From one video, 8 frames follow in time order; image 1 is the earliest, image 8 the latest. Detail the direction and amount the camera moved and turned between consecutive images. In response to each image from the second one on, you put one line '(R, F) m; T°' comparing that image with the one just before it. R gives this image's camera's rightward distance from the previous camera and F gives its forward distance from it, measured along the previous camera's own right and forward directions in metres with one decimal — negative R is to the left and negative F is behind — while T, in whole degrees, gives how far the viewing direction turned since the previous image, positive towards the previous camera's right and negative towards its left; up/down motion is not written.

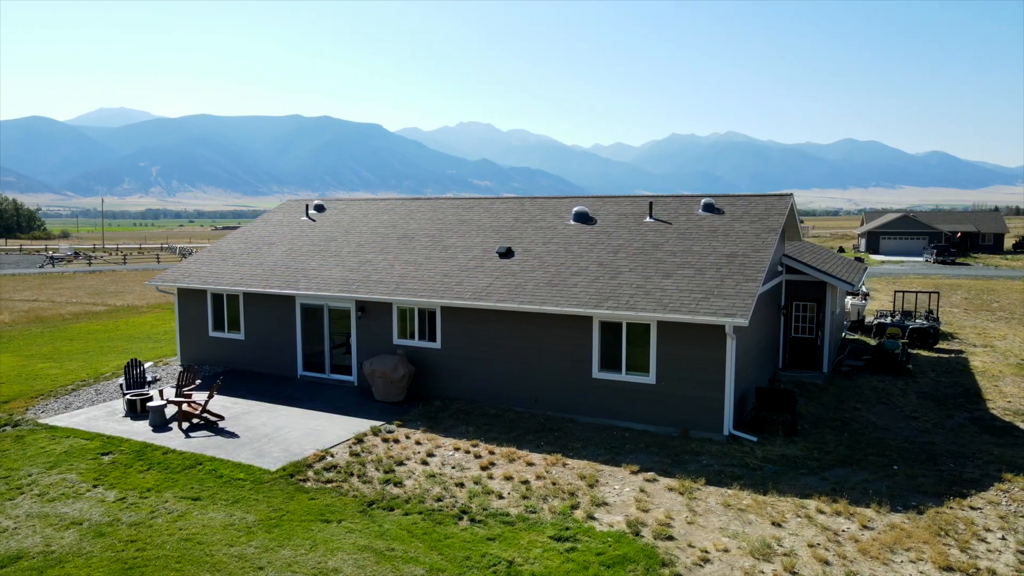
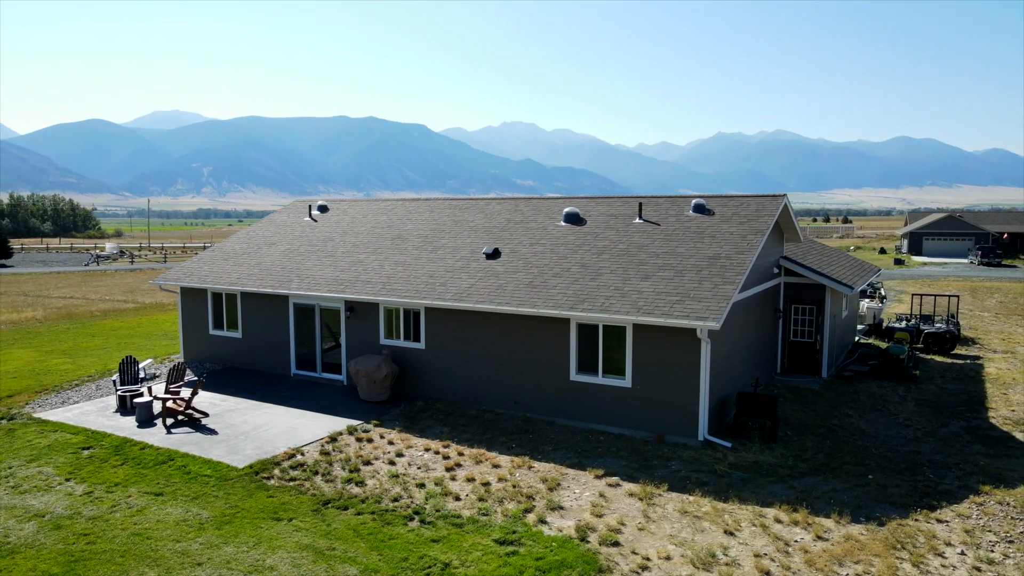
(+1.1, +0.1) m; -3°
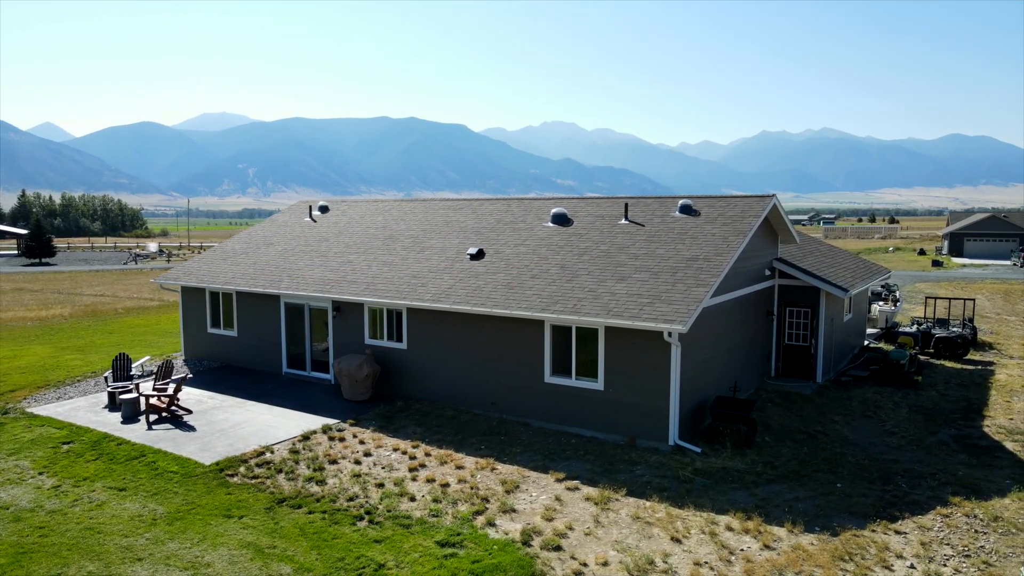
(+1.1, +0.1) m; -3°
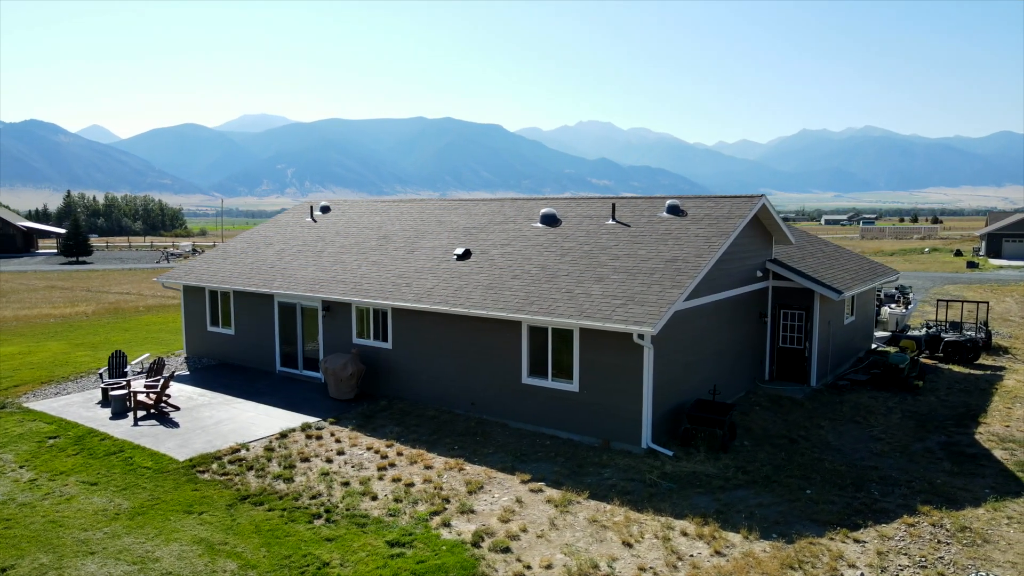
(+0.9, 0.0) m; -2°
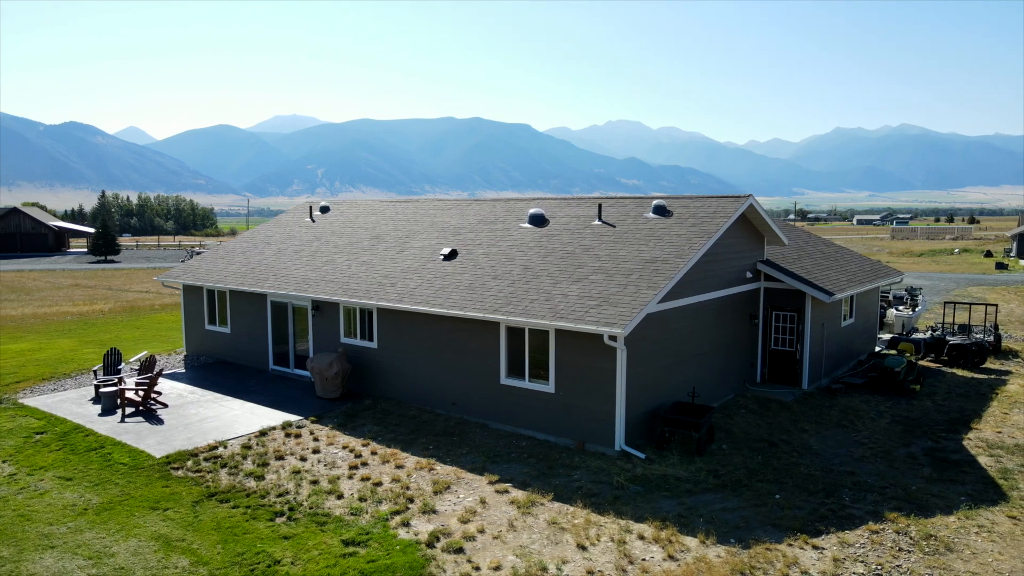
(+0.8, 0.0) m; -2°
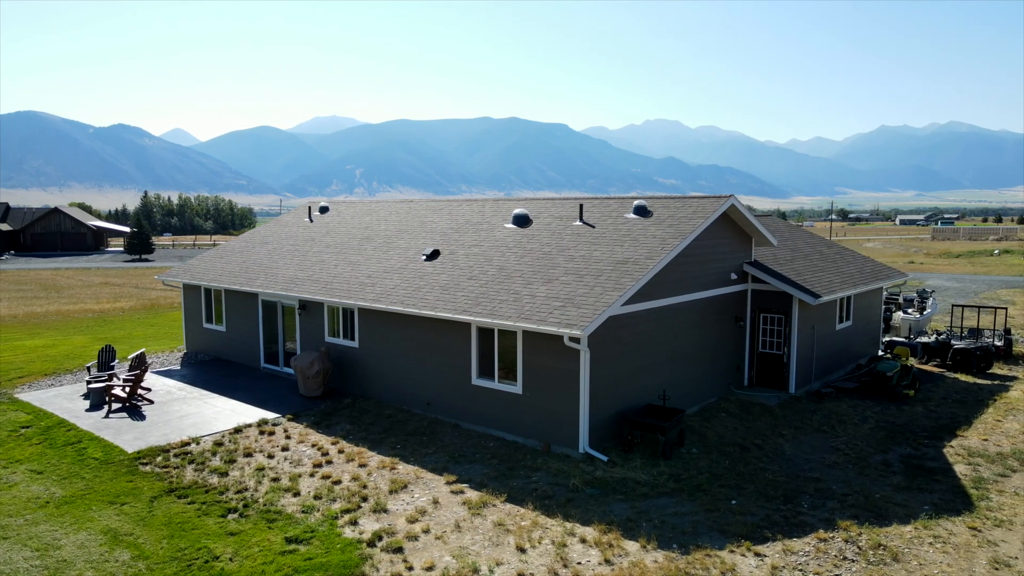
(+1.1, 0.0) m; -2°
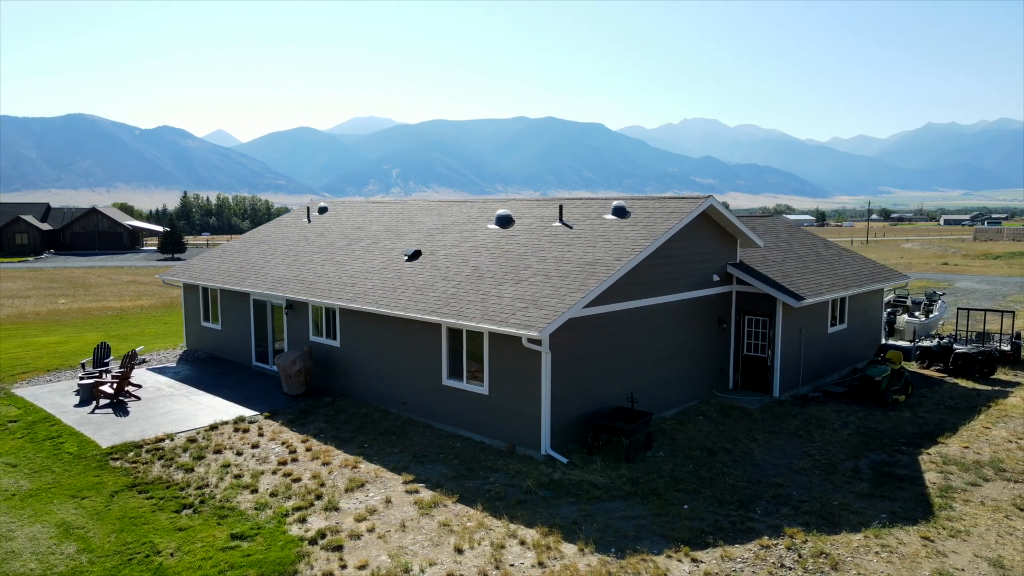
(+1.1, 0.0) m; -2°
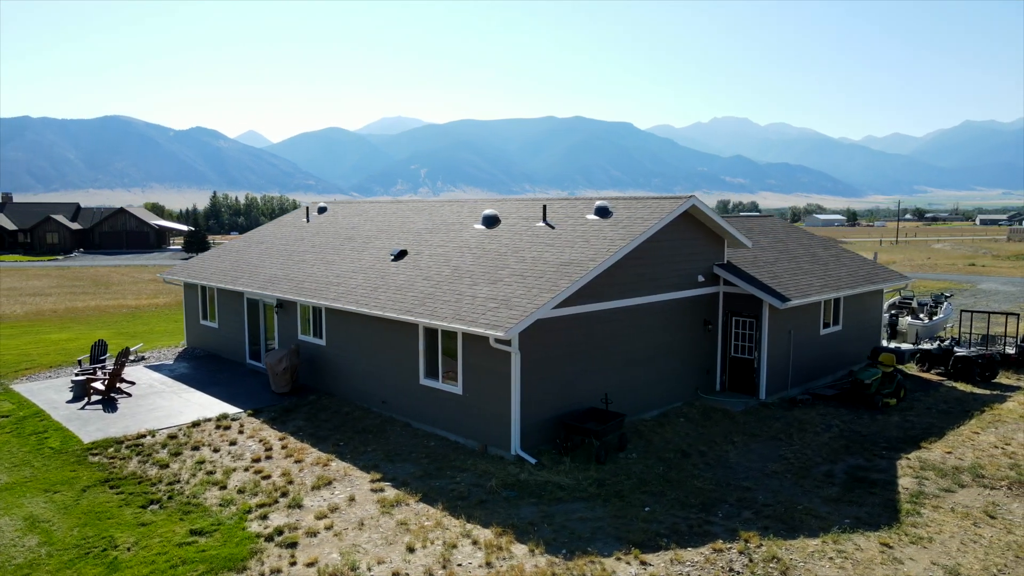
(+0.8, 0.0) m; -2°
